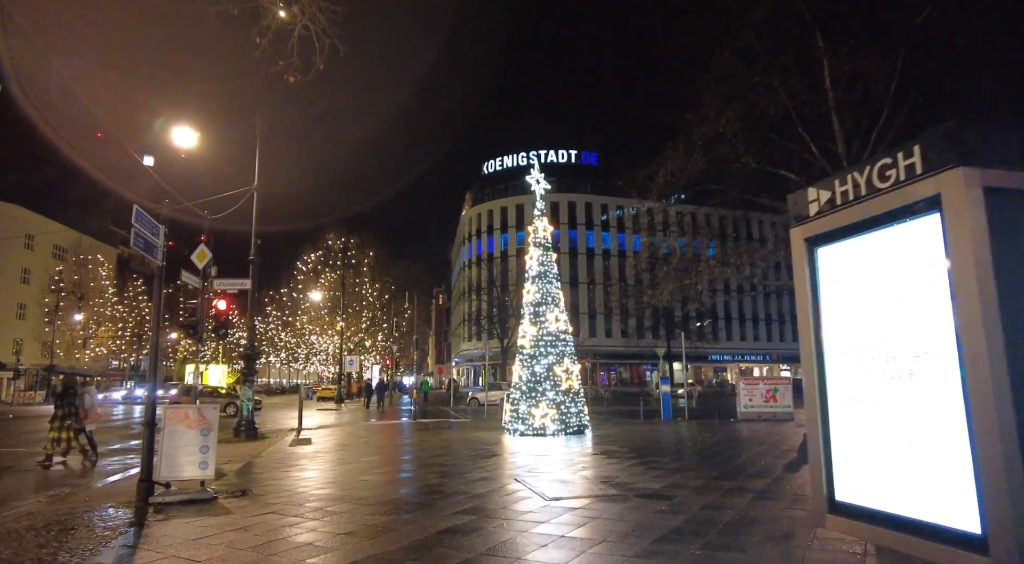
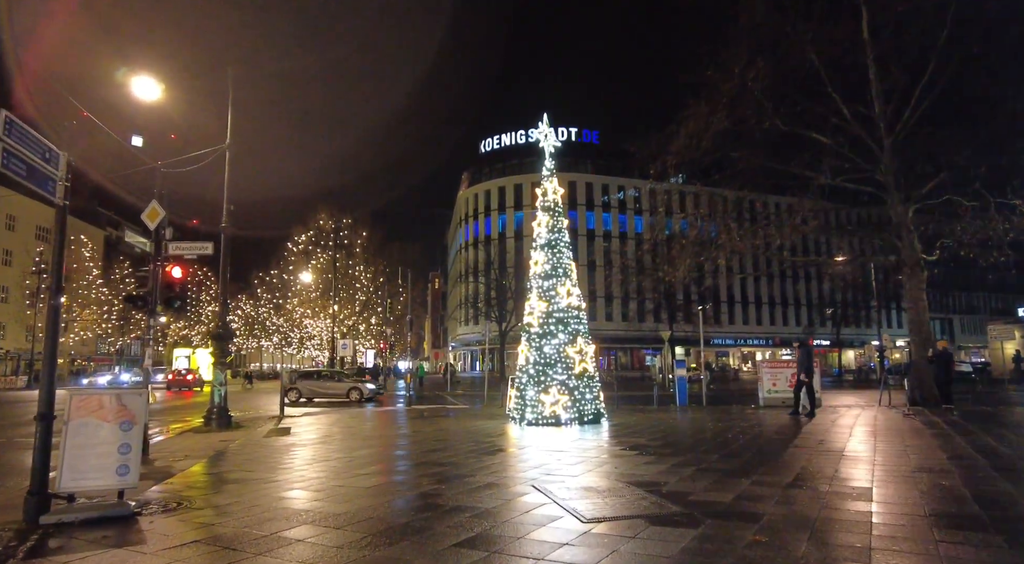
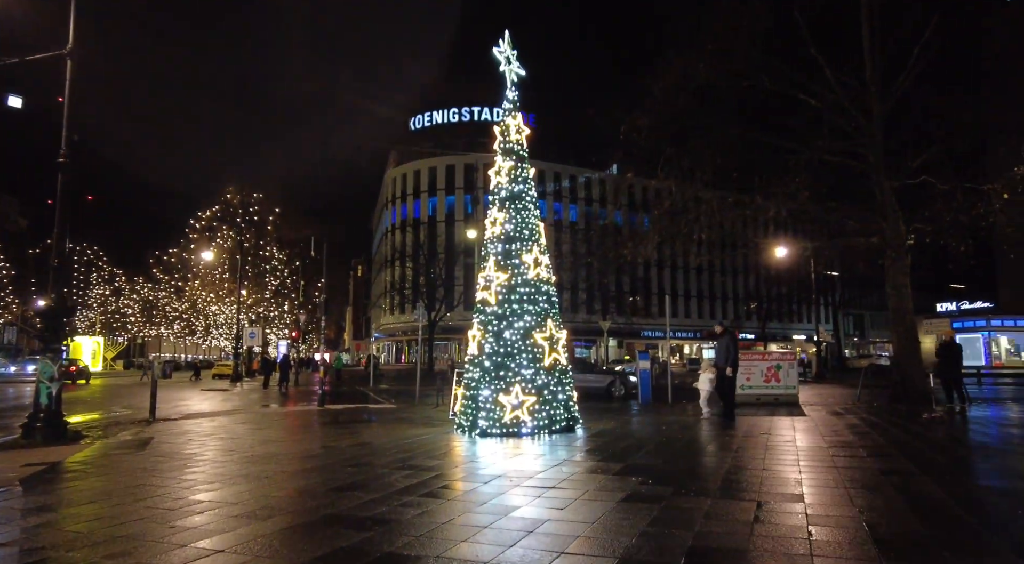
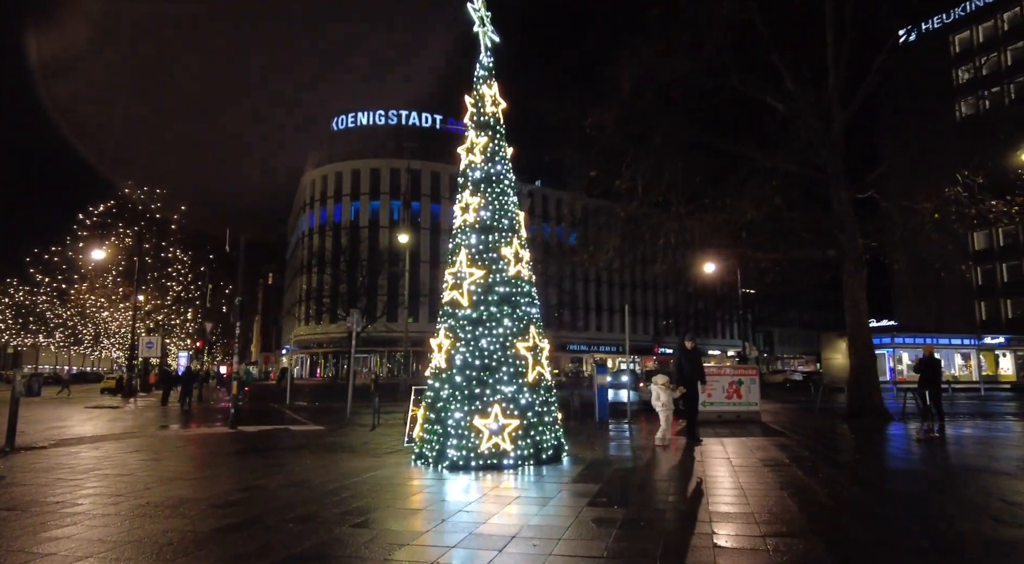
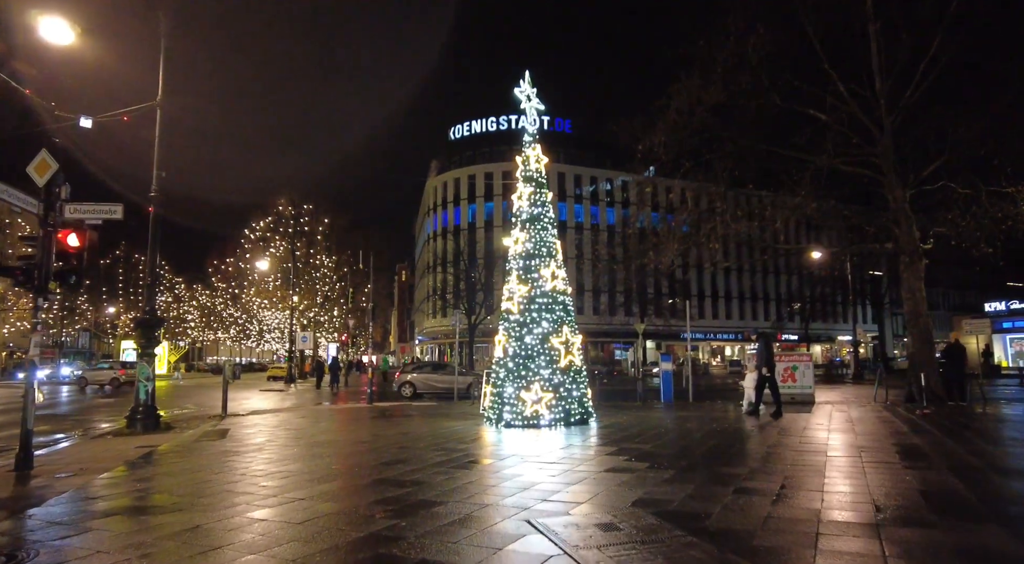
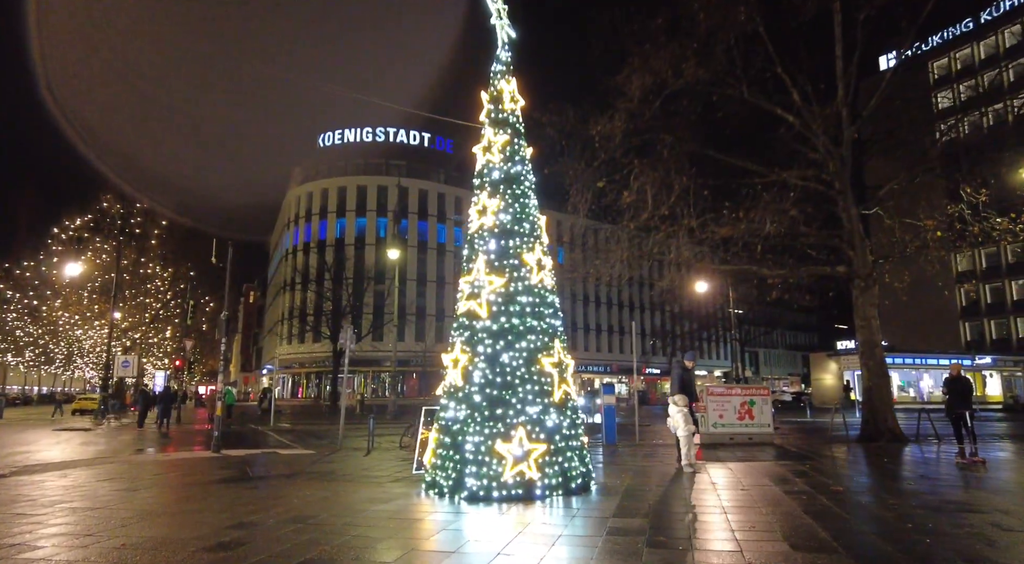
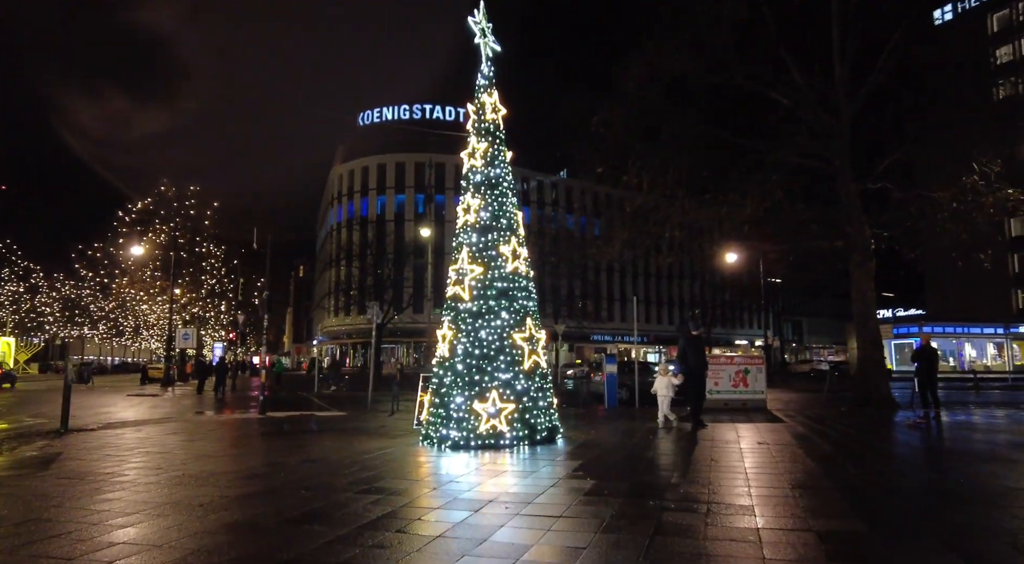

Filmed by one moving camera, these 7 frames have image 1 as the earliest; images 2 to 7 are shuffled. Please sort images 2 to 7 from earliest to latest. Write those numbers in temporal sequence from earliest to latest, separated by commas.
2, 5, 3, 7, 4, 6
